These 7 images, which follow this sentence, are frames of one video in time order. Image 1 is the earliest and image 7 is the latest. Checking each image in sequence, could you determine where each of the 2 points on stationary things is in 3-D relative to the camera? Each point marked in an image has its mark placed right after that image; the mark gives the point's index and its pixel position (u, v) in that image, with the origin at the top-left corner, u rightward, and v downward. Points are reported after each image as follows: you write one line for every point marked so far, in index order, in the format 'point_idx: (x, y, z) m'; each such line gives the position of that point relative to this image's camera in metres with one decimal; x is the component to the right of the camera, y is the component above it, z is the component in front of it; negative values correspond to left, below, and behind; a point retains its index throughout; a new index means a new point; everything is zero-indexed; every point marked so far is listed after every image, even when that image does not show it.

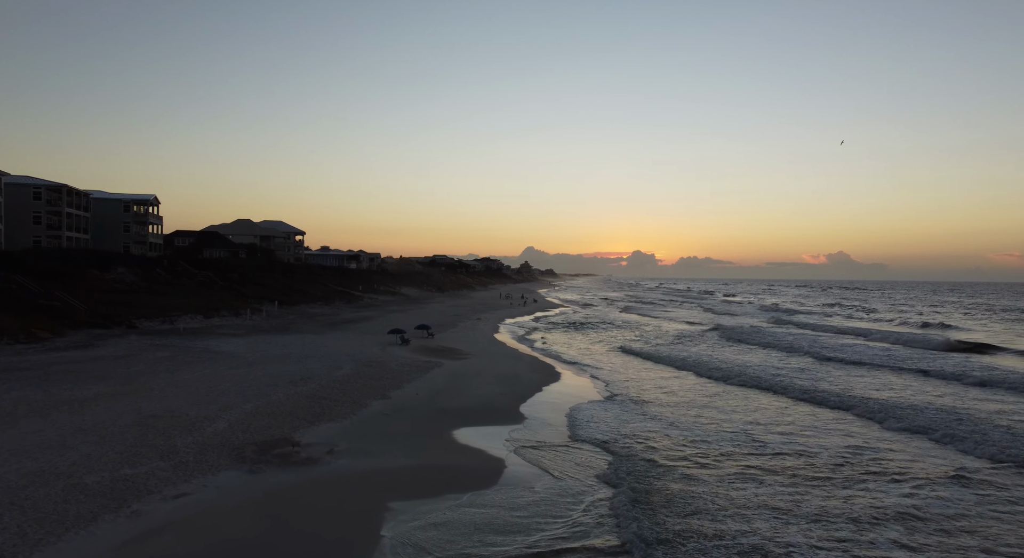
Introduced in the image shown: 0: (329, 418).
0: (-4.6, -3.6, +14.6) m
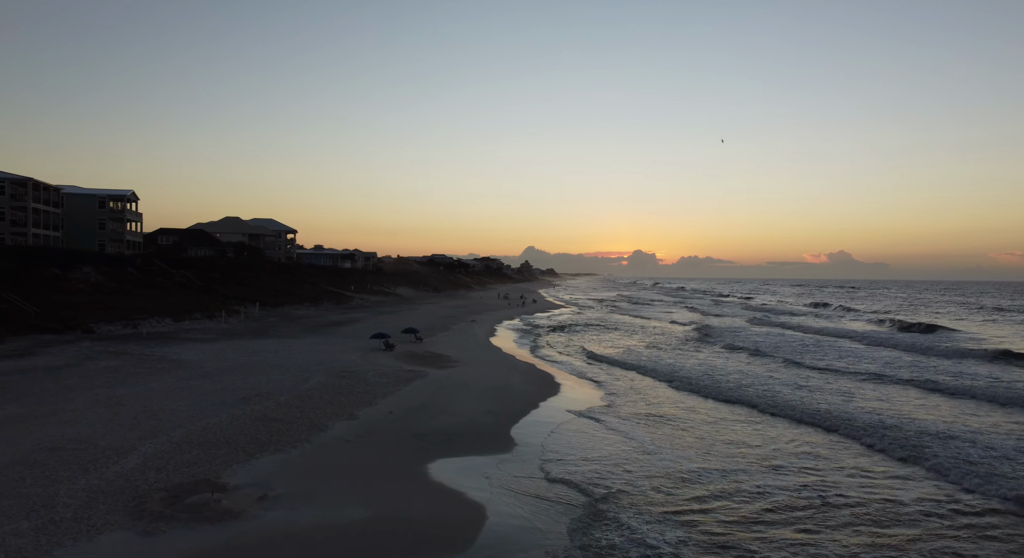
0: (-4.9, -3.6, +12.0) m
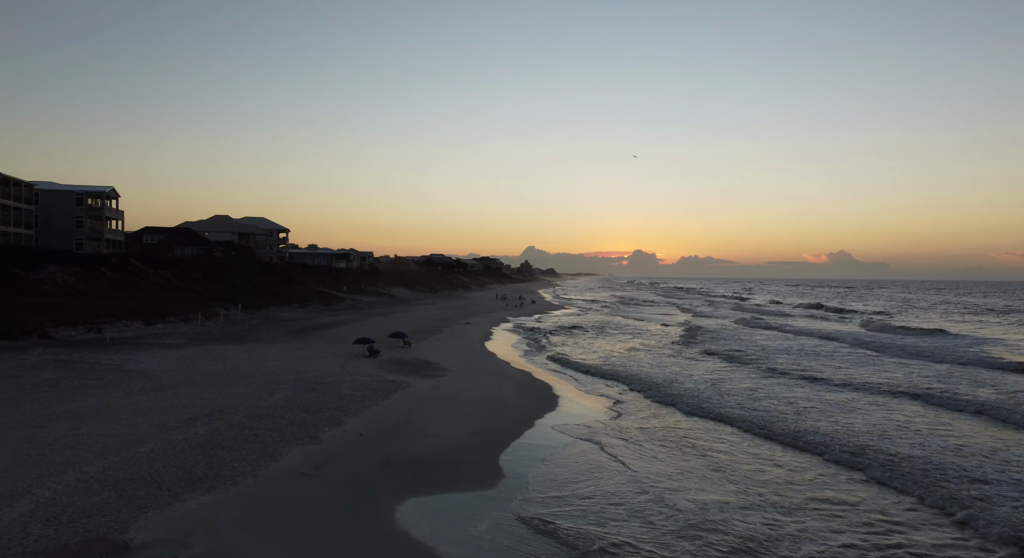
0: (-5.2, -3.6, +9.8) m
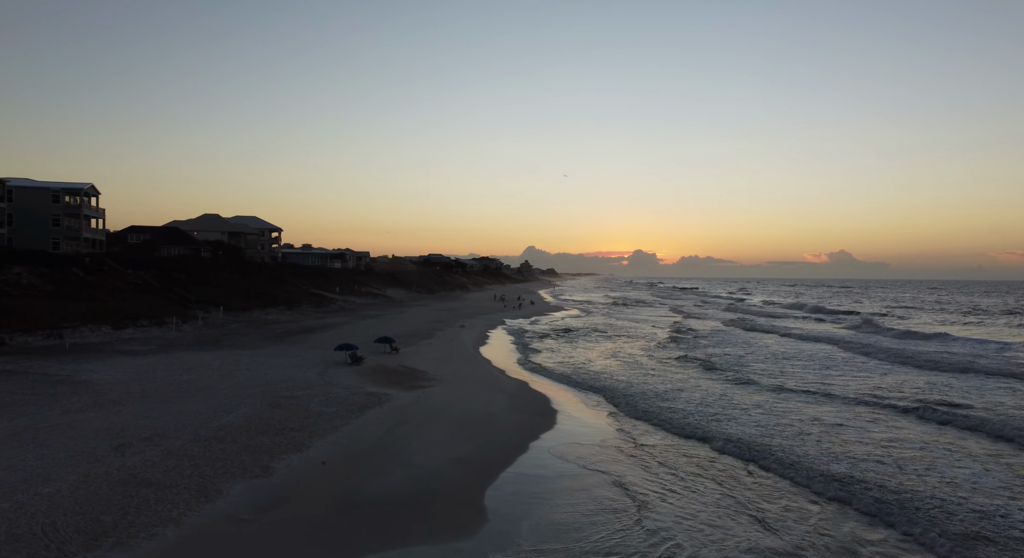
0: (-5.5, -3.6, +7.8) m
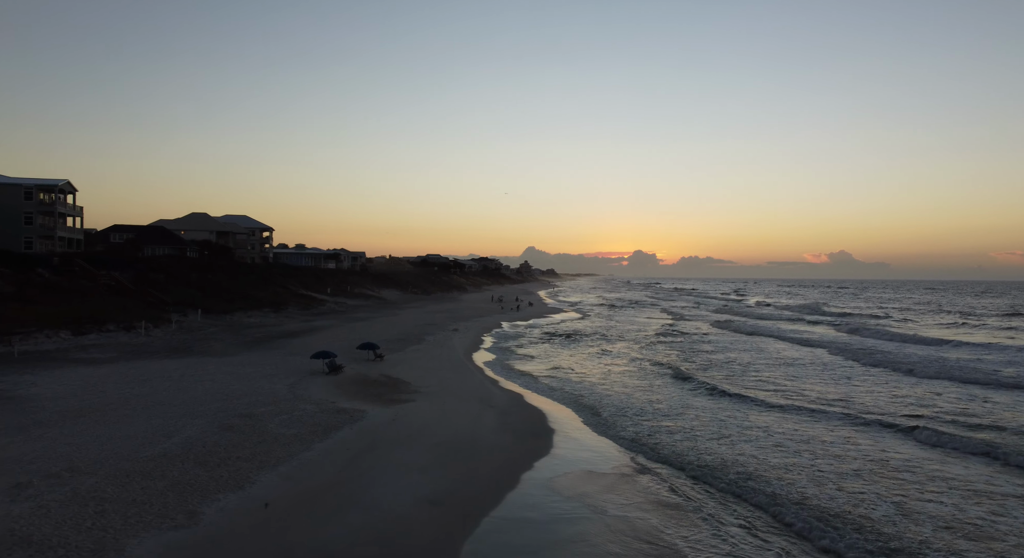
0: (-5.7, -3.7, +5.7) m
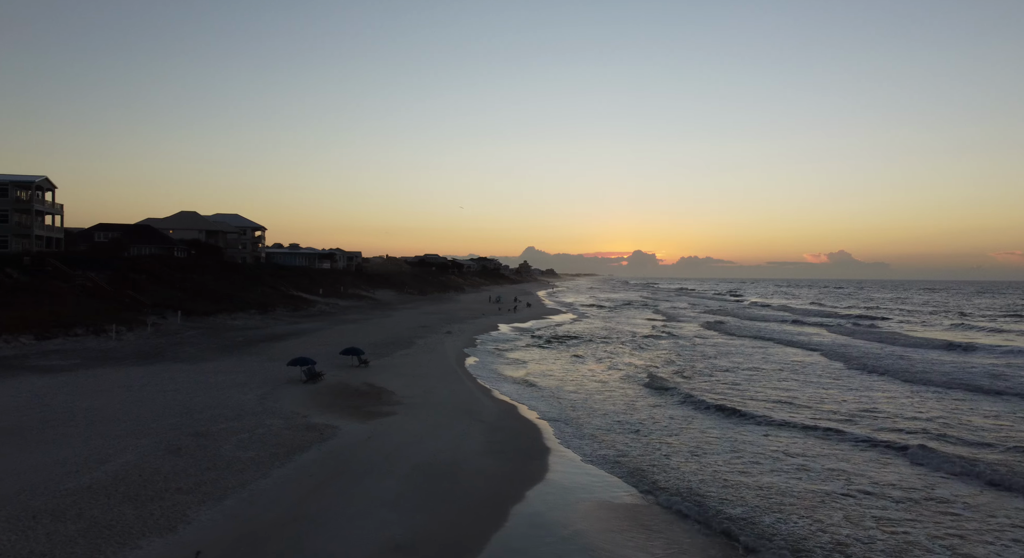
0: (-6.0, -3.7, +4.0) m
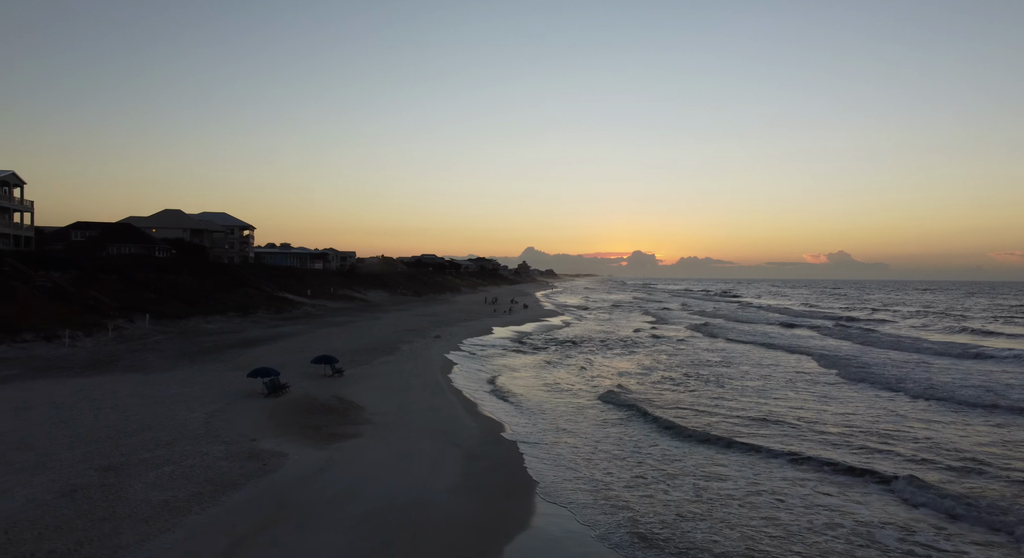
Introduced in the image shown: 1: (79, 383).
0: (-6.3, -3.7, +1.8) m
1: (-14.0, -3.4, +18.7) m
